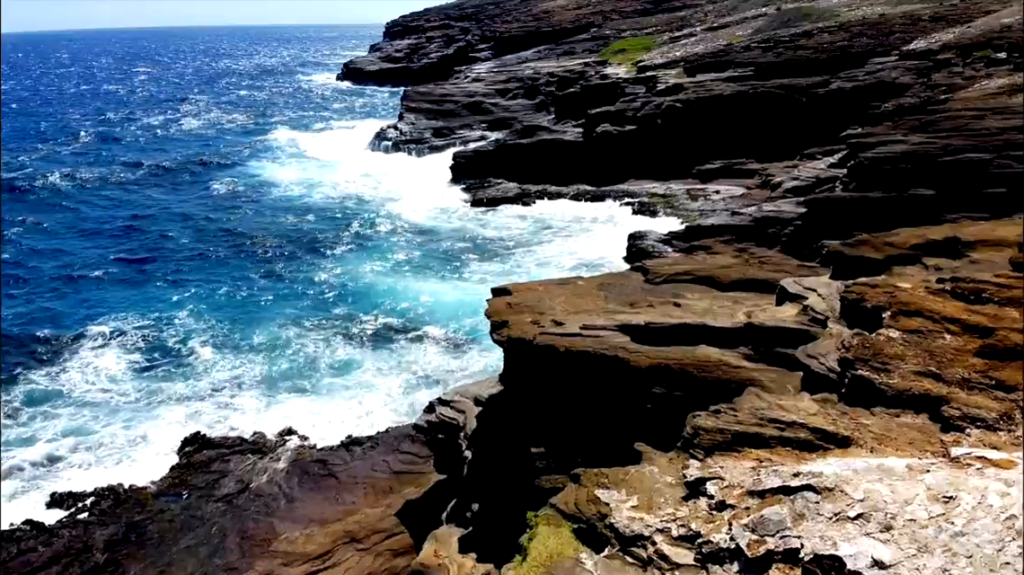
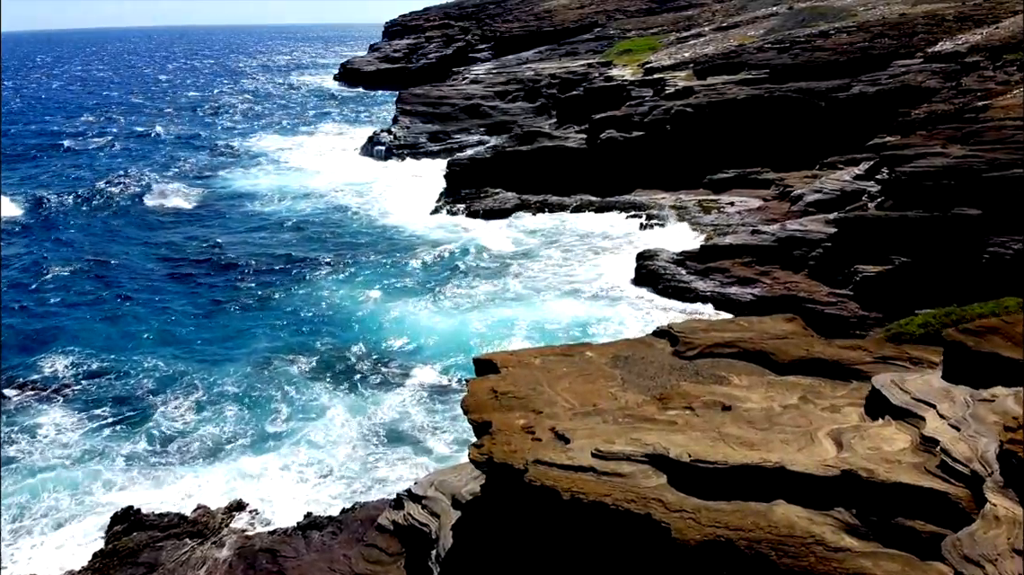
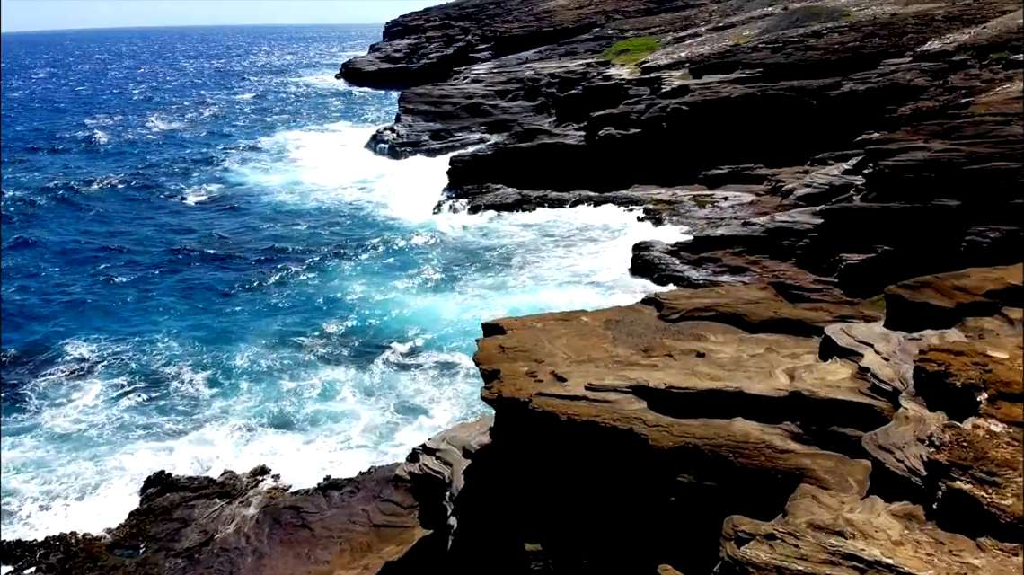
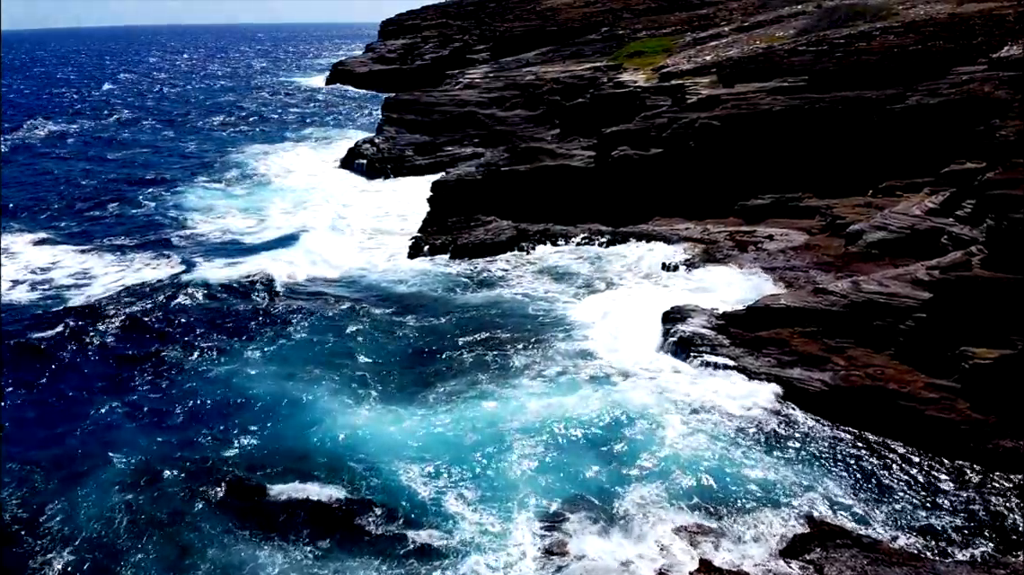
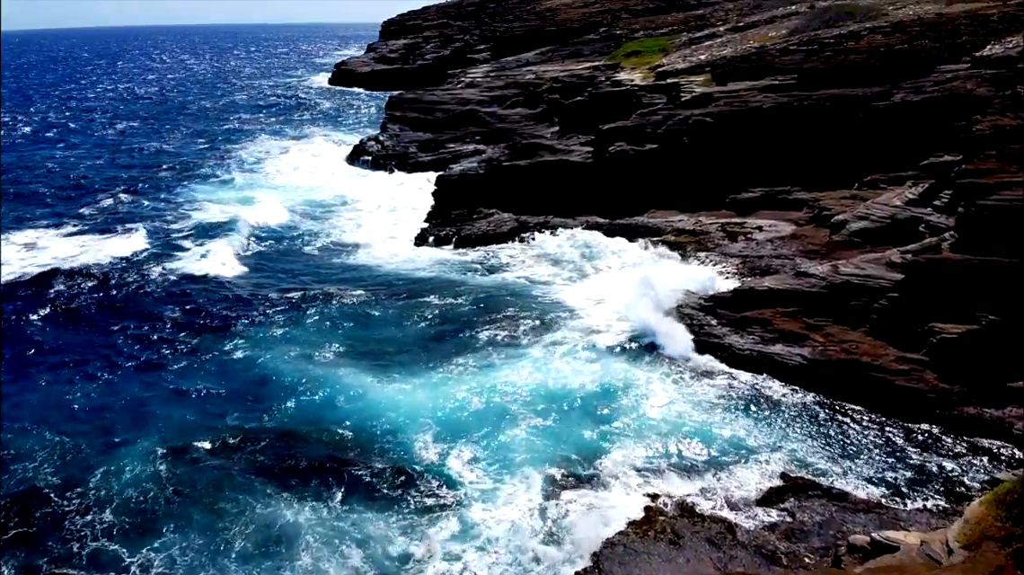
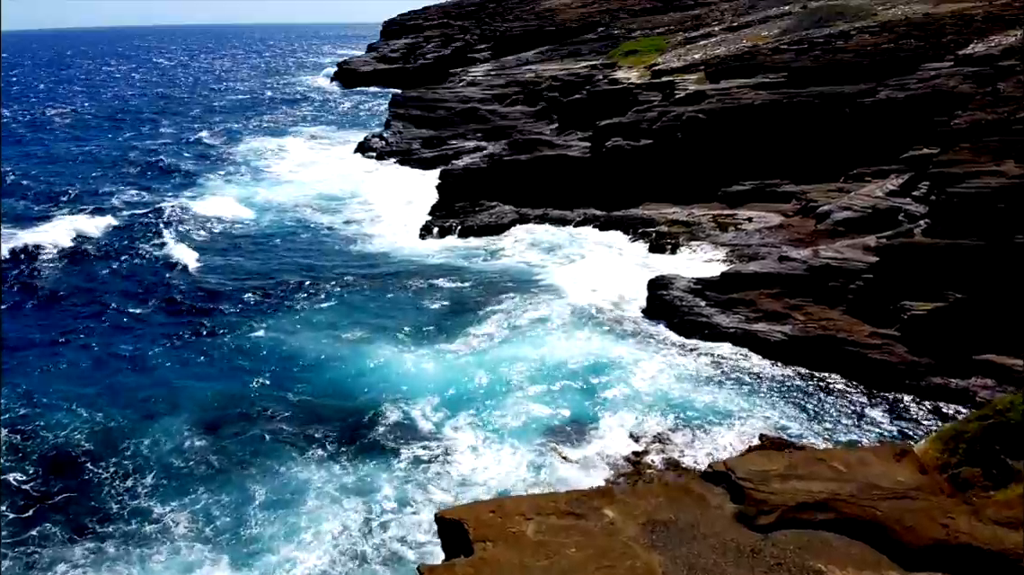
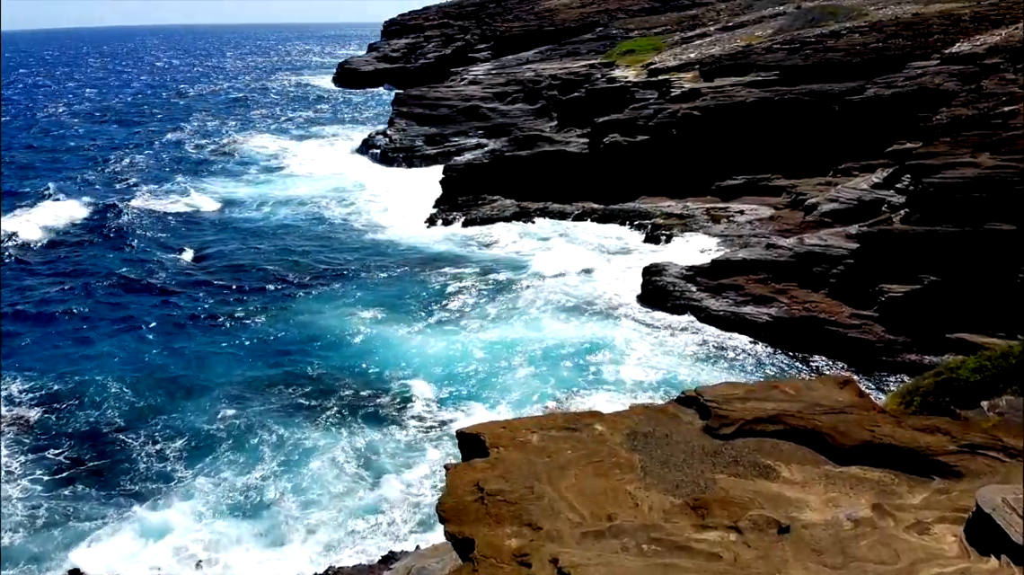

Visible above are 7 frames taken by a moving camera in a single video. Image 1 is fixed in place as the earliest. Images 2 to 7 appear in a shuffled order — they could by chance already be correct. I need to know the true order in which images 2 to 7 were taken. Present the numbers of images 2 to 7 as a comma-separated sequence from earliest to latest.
3, 2, 7, 6, 5, 4
